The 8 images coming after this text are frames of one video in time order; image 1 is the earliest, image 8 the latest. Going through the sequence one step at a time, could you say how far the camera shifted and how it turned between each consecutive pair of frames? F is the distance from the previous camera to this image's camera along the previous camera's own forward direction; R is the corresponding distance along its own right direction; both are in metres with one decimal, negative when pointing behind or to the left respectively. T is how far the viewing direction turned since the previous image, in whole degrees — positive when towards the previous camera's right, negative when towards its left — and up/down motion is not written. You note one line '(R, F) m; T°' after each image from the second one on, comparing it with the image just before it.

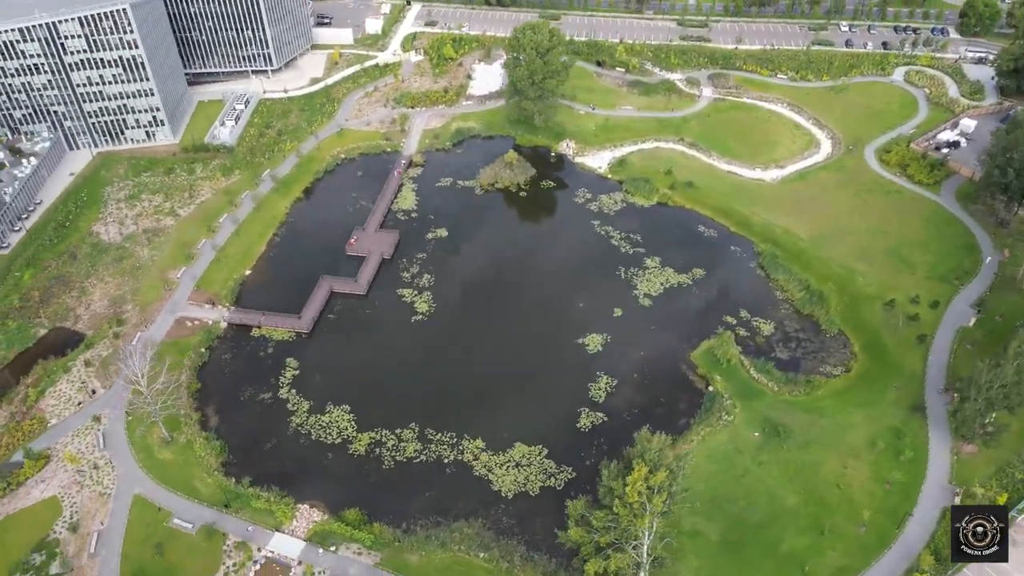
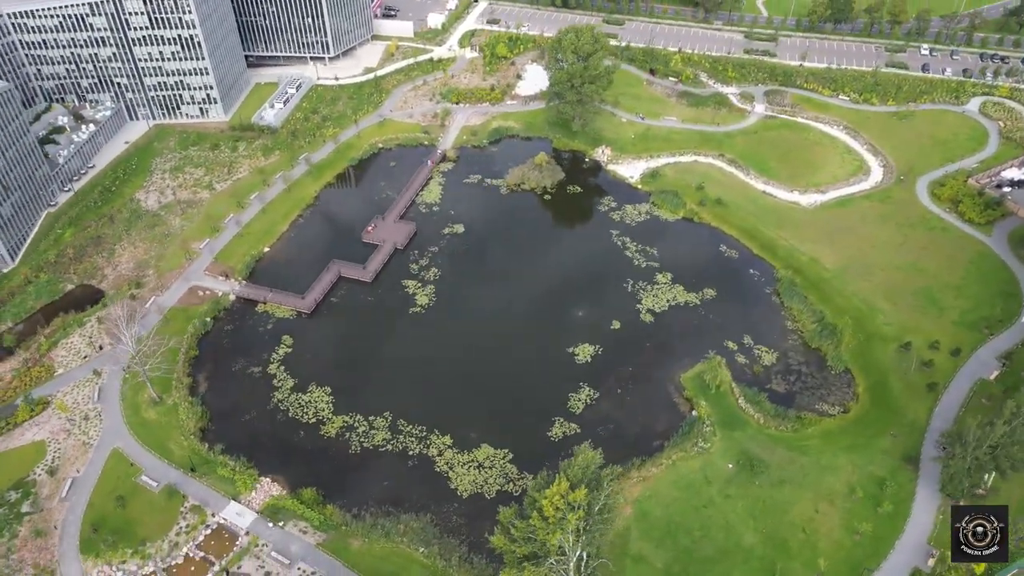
(+9.2, +0.8) m; -7°
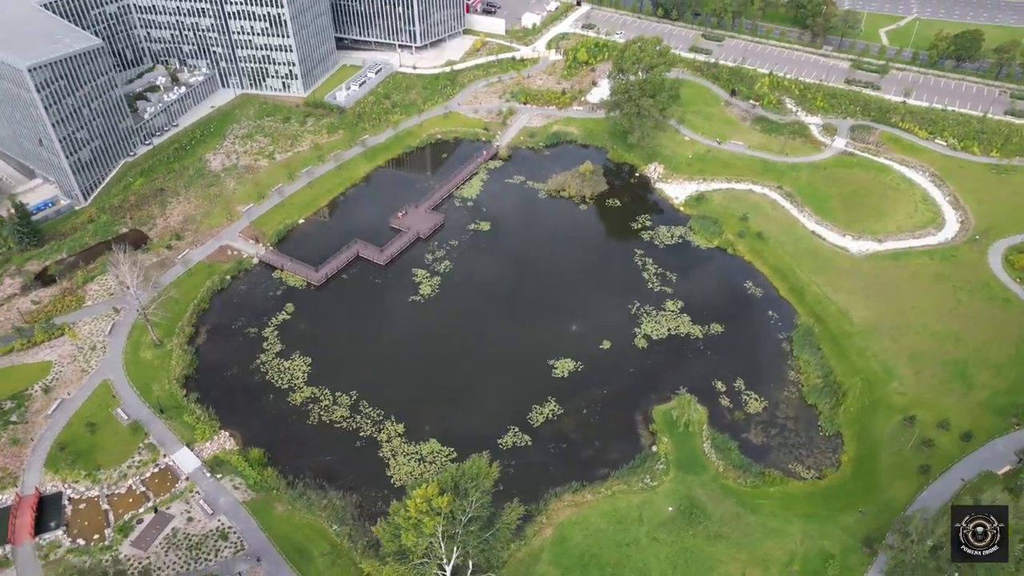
(+14.4, +1.6) m; -10°
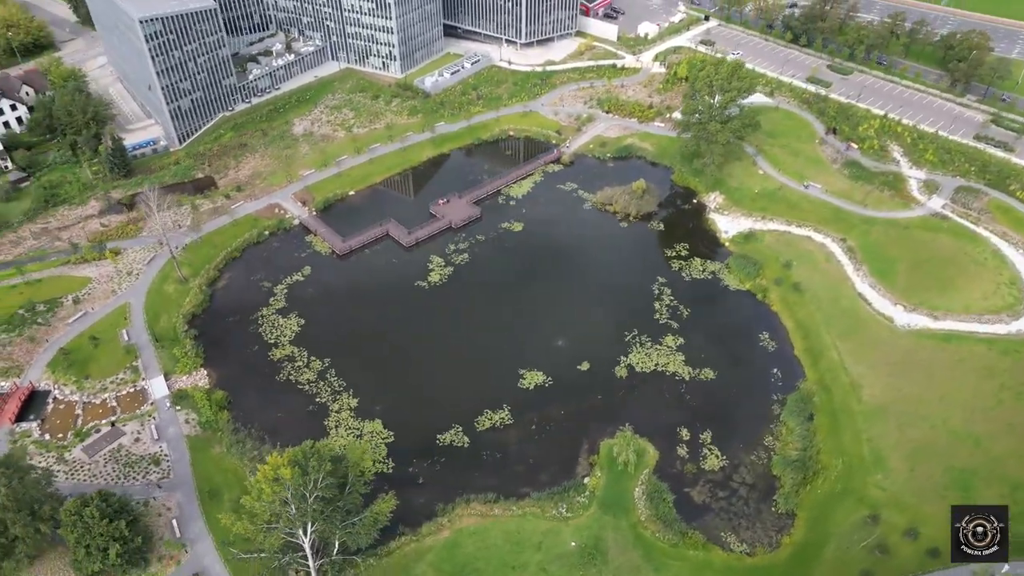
(+17.3, +2.4) m; -13°
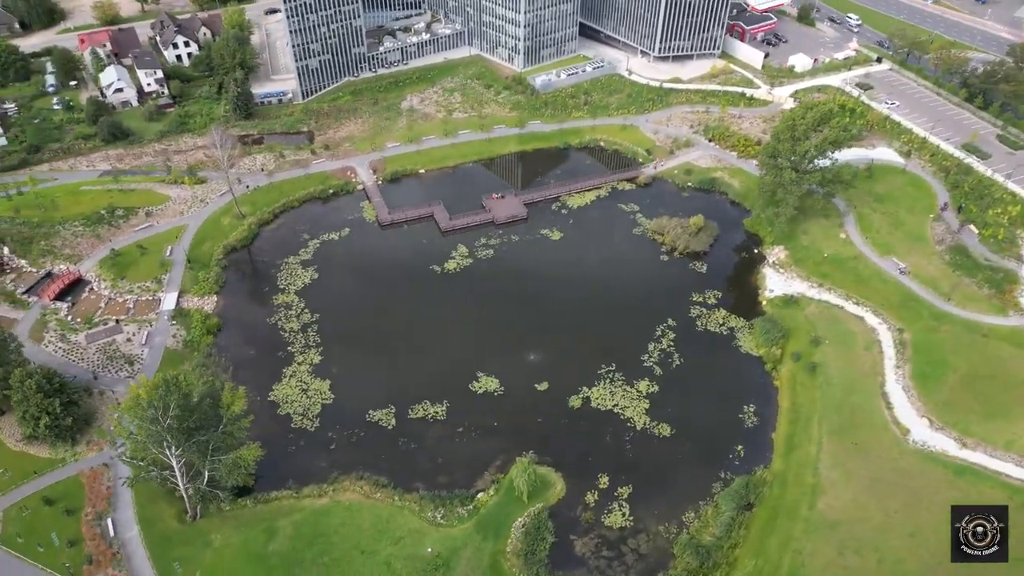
(+21.9, +3.9) m; -16°
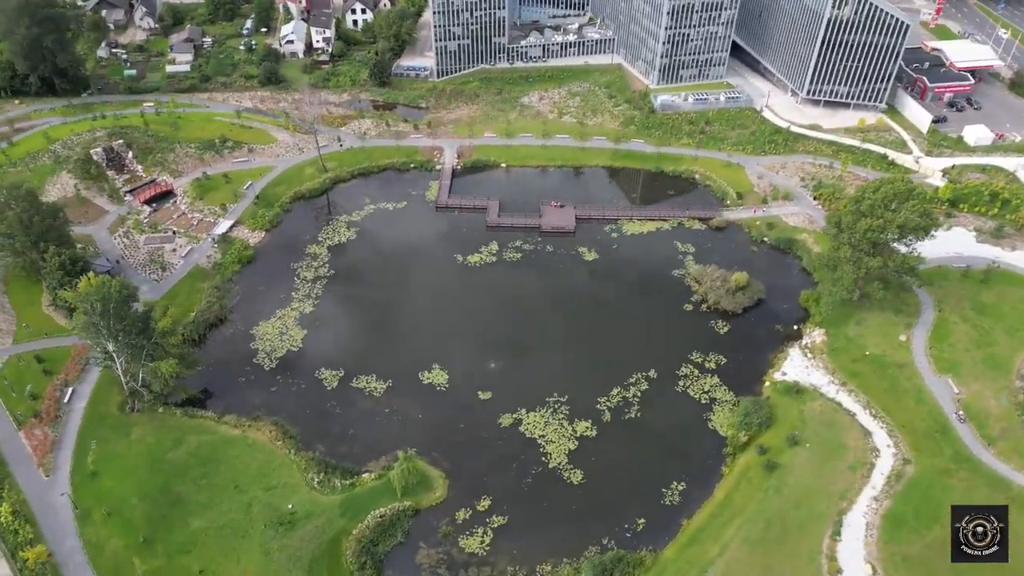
(+24.0, +4.8) m; -18°
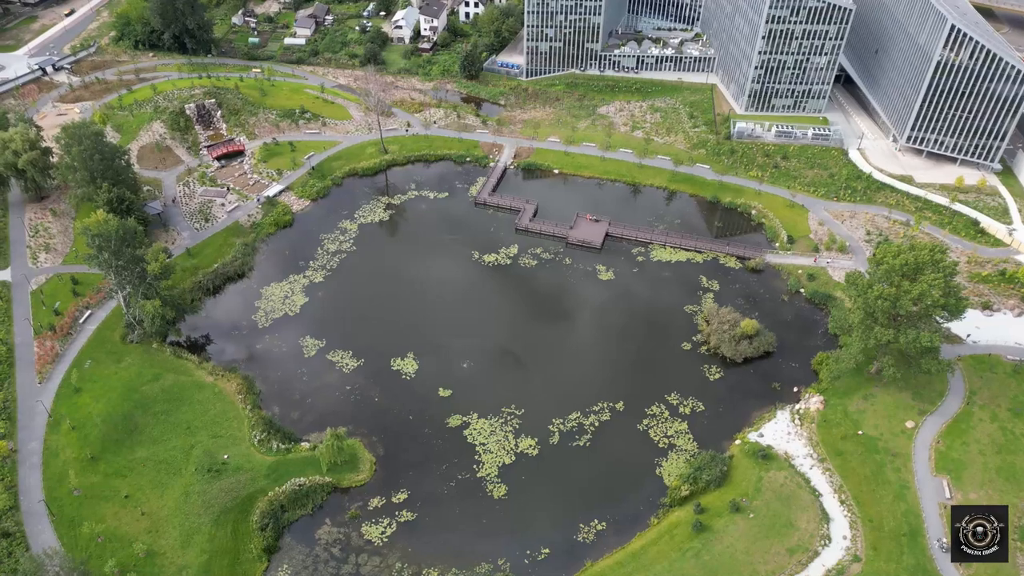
(+16.3, +2.5) m; -12°
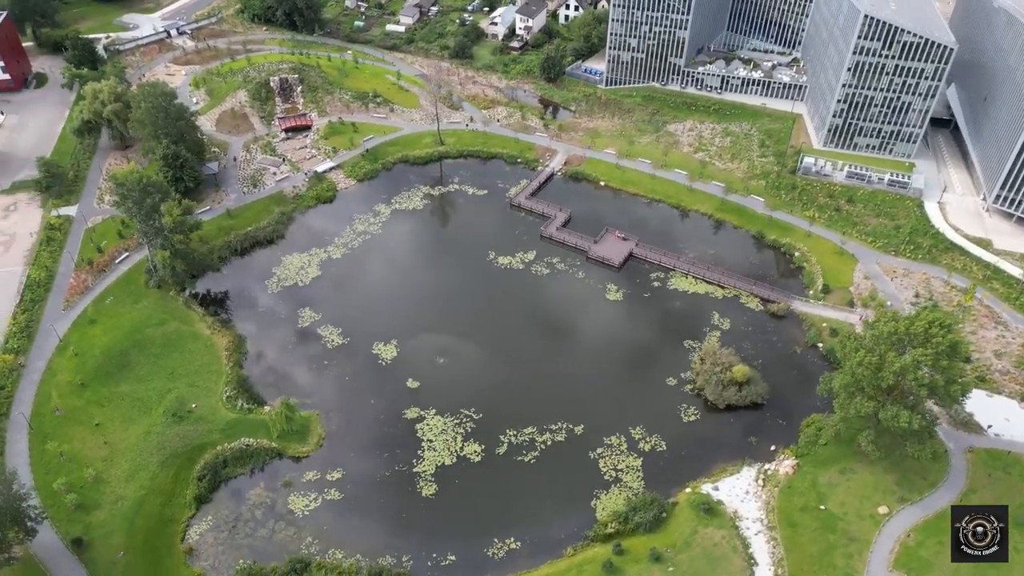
(+14.4, +2.1) m; -11°
